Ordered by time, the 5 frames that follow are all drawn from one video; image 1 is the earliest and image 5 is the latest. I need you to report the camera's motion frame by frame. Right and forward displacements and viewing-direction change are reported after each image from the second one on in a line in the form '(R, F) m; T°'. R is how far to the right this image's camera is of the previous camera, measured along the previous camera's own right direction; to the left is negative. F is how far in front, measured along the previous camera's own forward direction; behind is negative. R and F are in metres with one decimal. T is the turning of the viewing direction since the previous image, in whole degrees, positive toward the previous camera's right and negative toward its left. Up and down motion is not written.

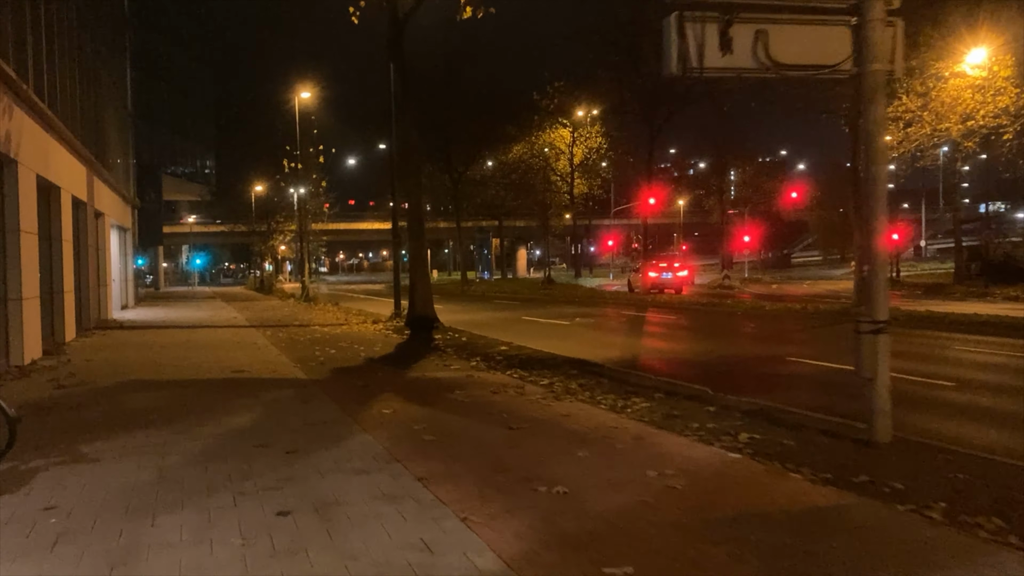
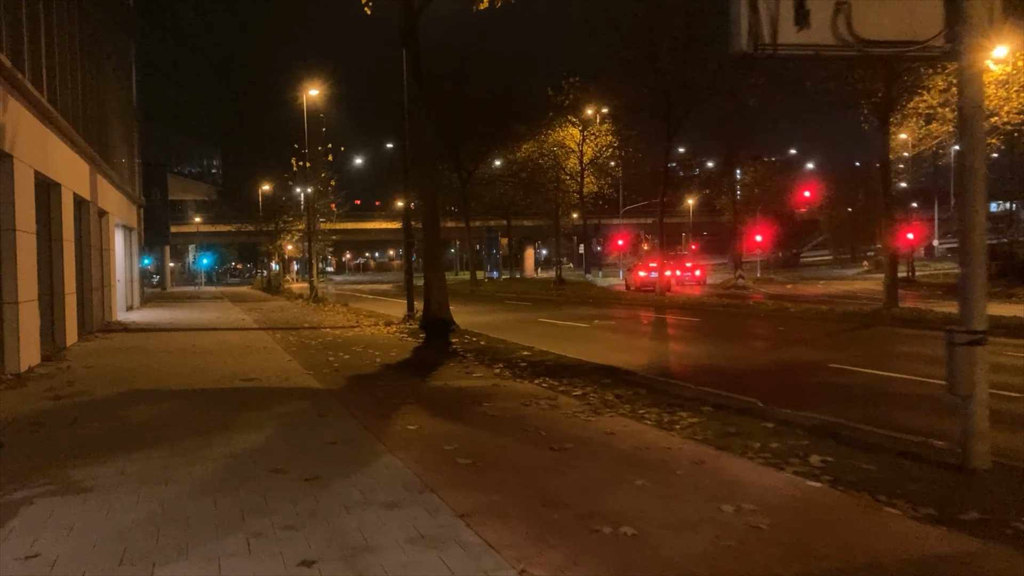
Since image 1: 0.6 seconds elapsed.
(-0.3, +0.9) m; 0°
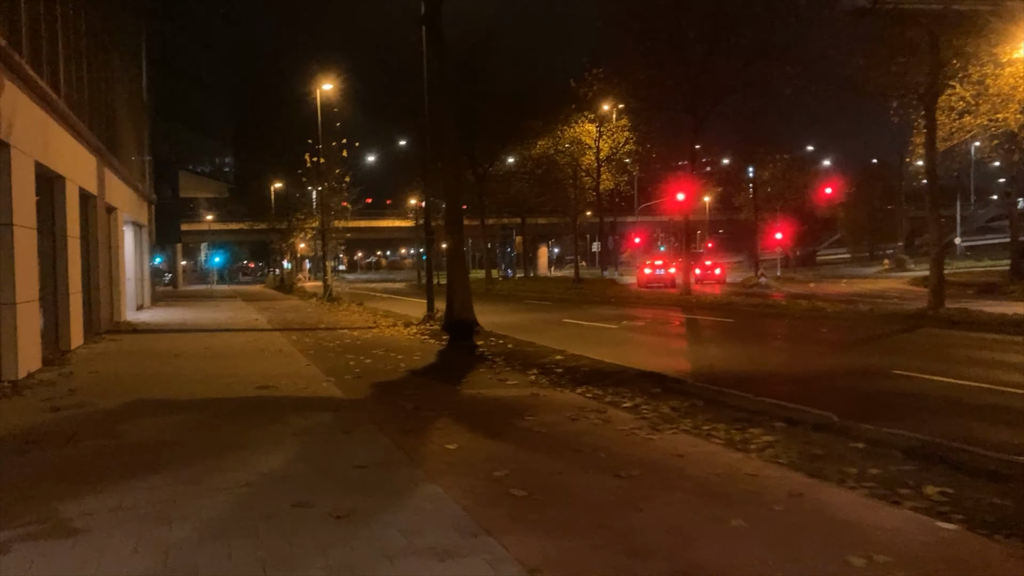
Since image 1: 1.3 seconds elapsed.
(-0.4, +1.1) m; -1°
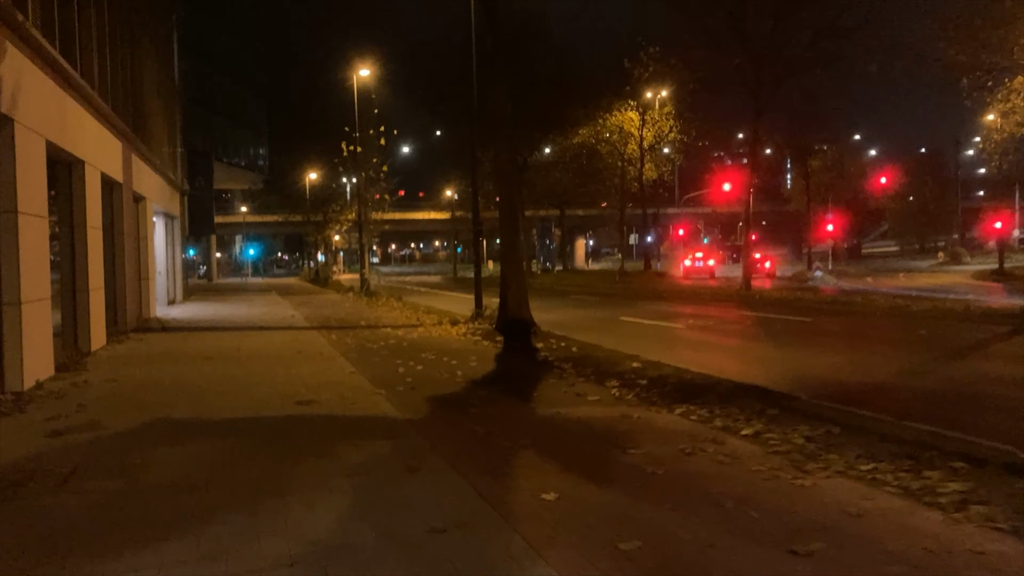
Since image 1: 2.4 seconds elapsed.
(-0.6, +1.8) m; -2°
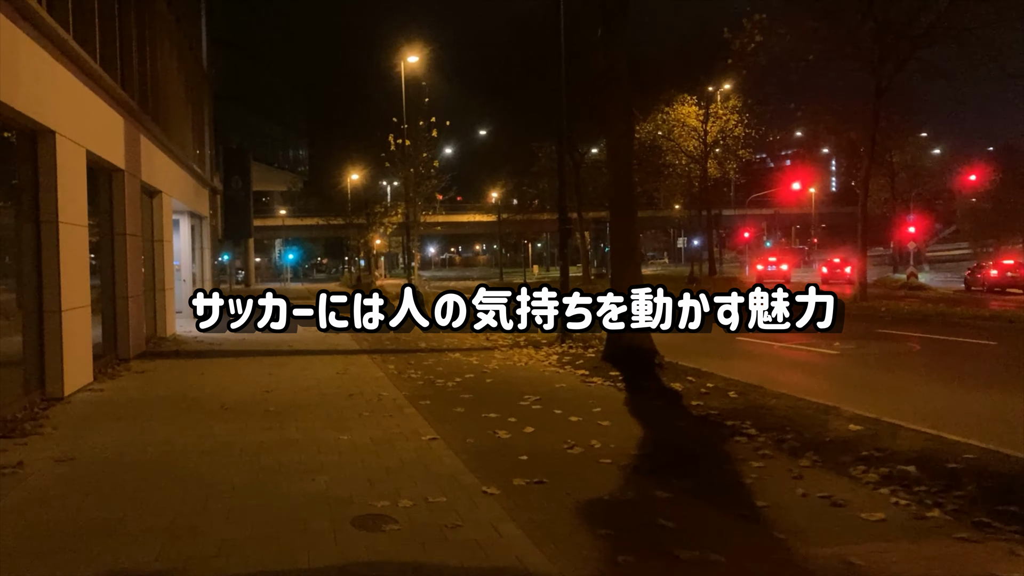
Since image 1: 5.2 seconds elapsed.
(-1.2, +4.4) m; -2°
